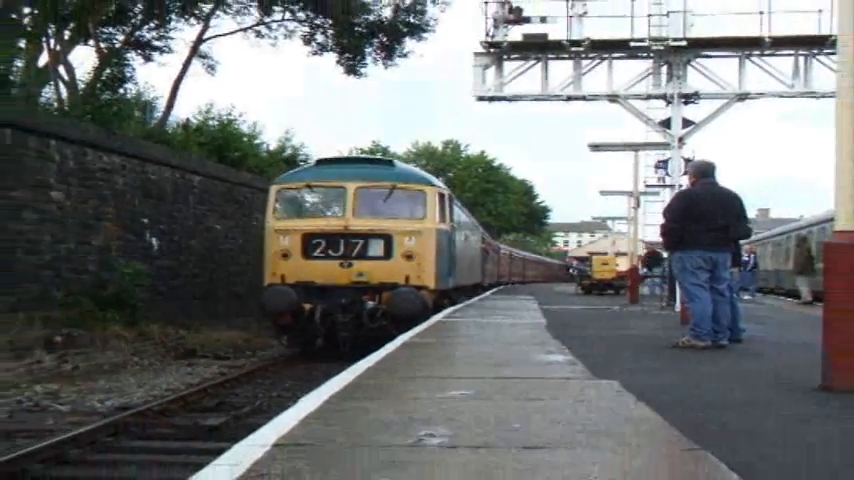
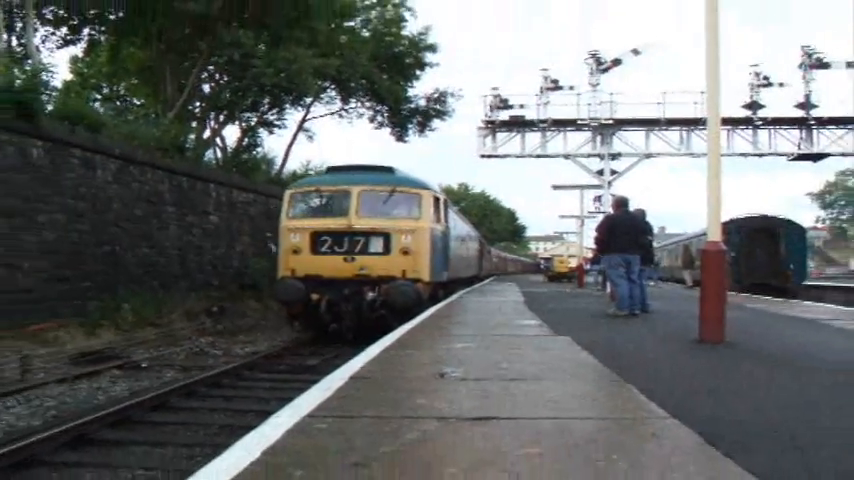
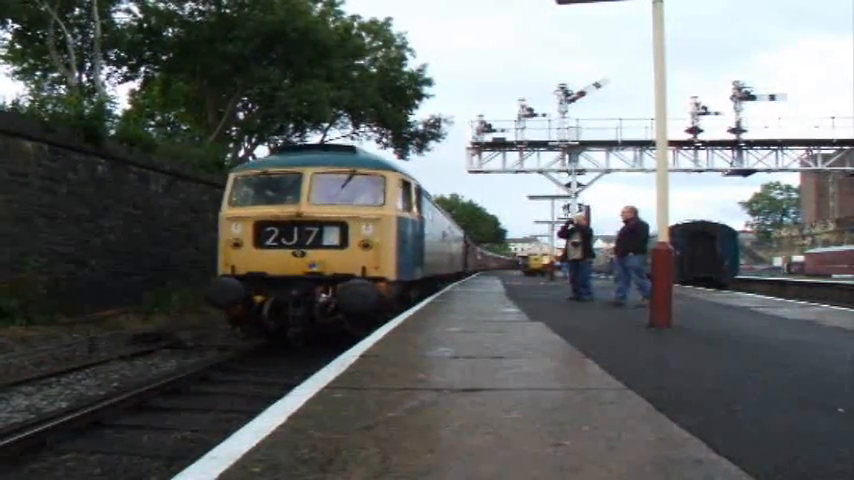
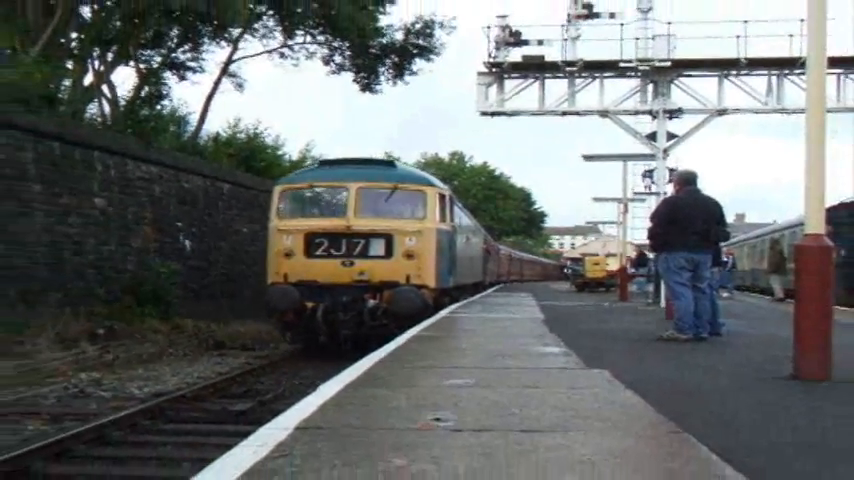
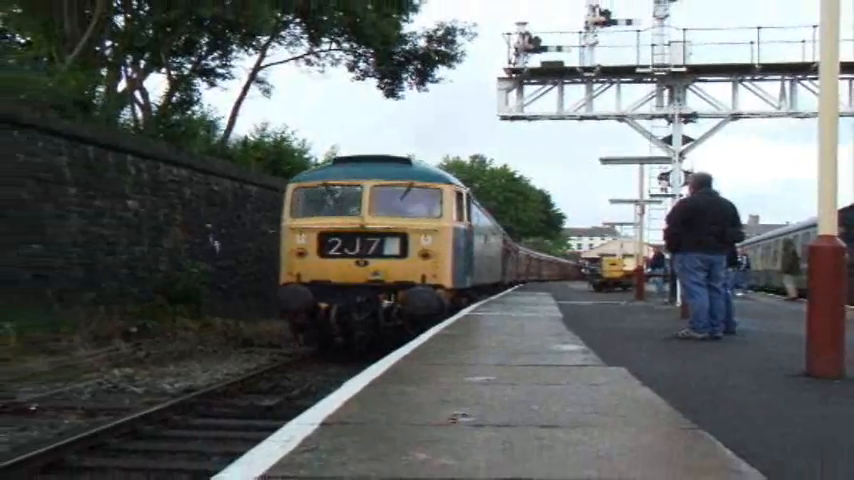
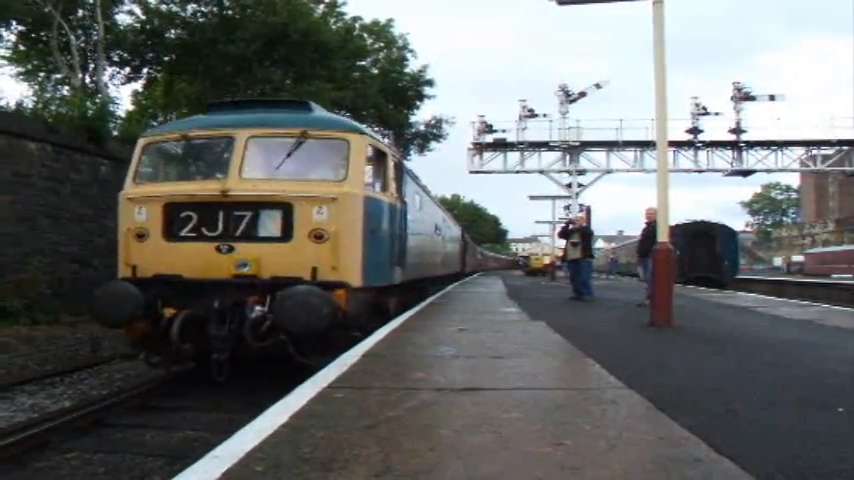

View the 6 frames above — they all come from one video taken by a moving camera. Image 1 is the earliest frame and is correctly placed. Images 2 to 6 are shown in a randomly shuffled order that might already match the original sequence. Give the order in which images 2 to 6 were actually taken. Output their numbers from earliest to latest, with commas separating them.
4, 5, 2, 3, 6
